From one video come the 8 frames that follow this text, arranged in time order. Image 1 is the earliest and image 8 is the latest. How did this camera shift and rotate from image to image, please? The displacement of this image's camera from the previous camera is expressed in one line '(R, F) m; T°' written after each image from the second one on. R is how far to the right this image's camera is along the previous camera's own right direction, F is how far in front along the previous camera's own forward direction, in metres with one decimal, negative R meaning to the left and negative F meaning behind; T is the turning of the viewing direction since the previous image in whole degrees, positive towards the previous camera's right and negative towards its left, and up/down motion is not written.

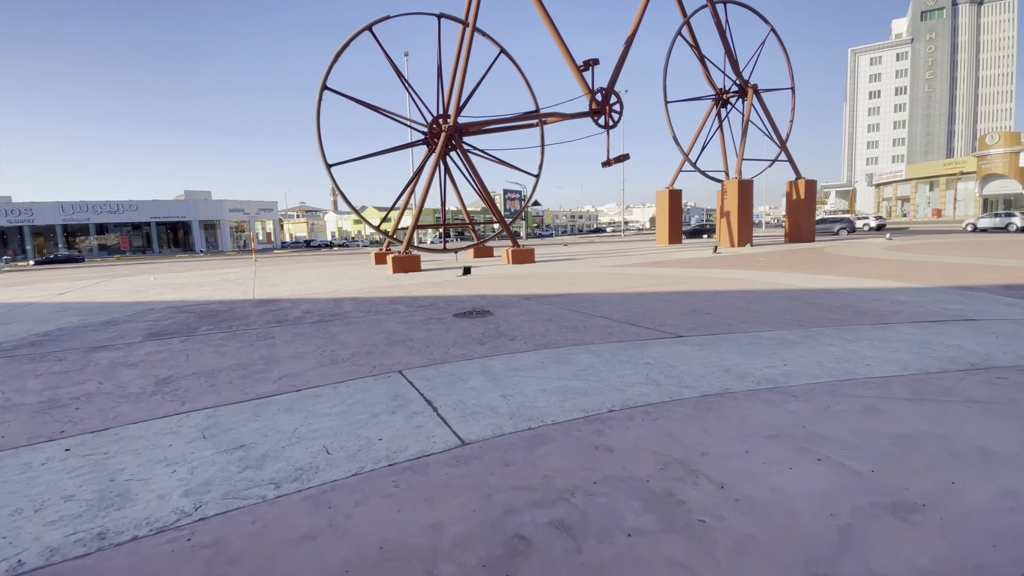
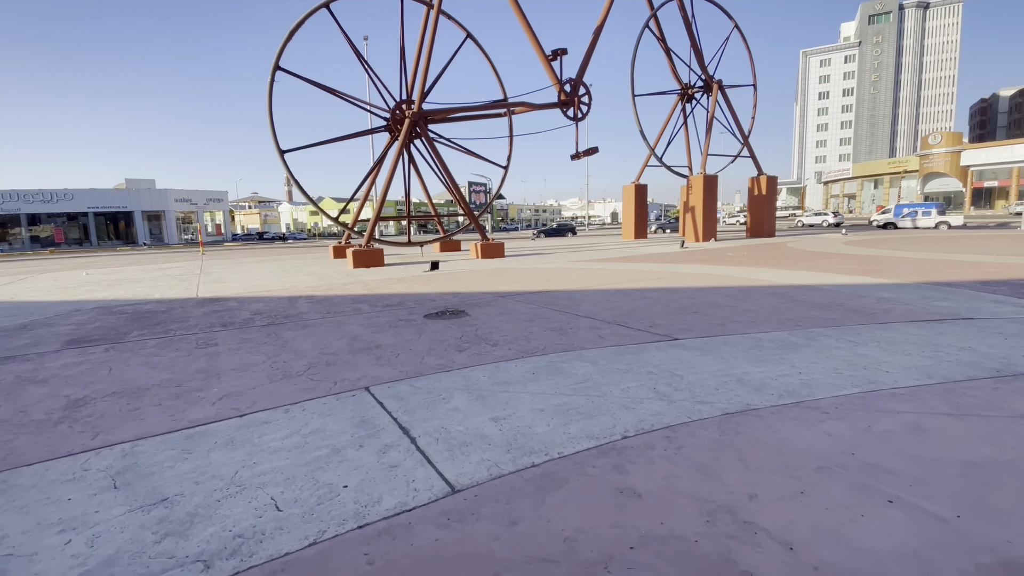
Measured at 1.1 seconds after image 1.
(-0.2, +0.7) m; +4°
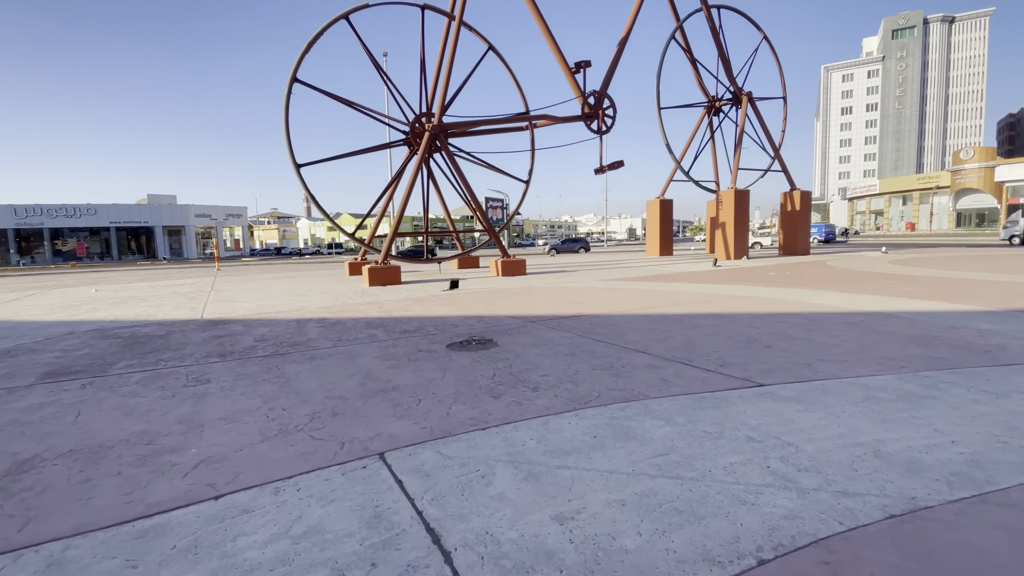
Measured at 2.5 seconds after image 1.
(-0.3, +0.9) m; -2°
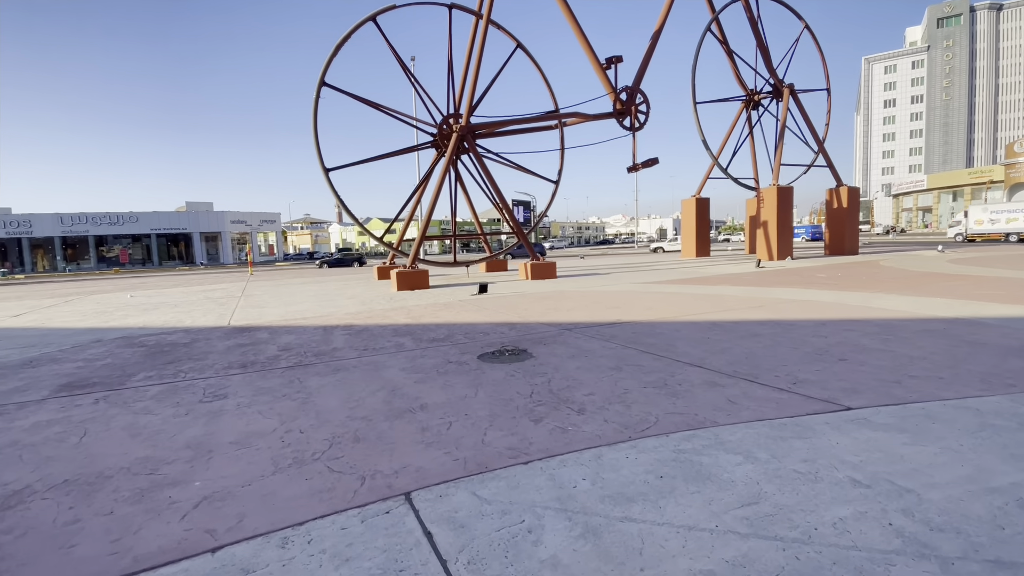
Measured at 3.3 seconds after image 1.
(-0.1, +0.5) m; -3°
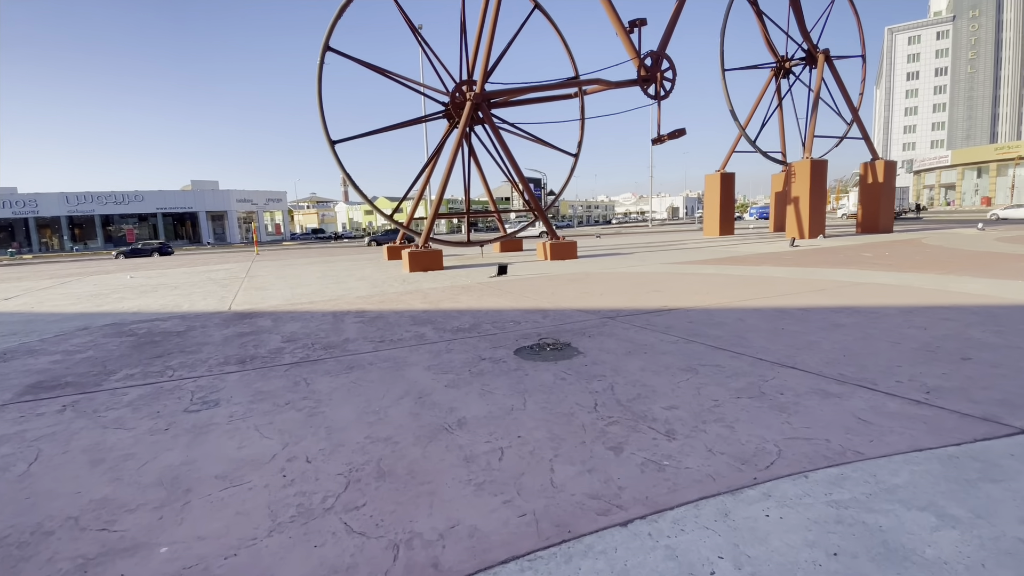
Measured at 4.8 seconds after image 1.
(-0.4, +1.0) m; -1°
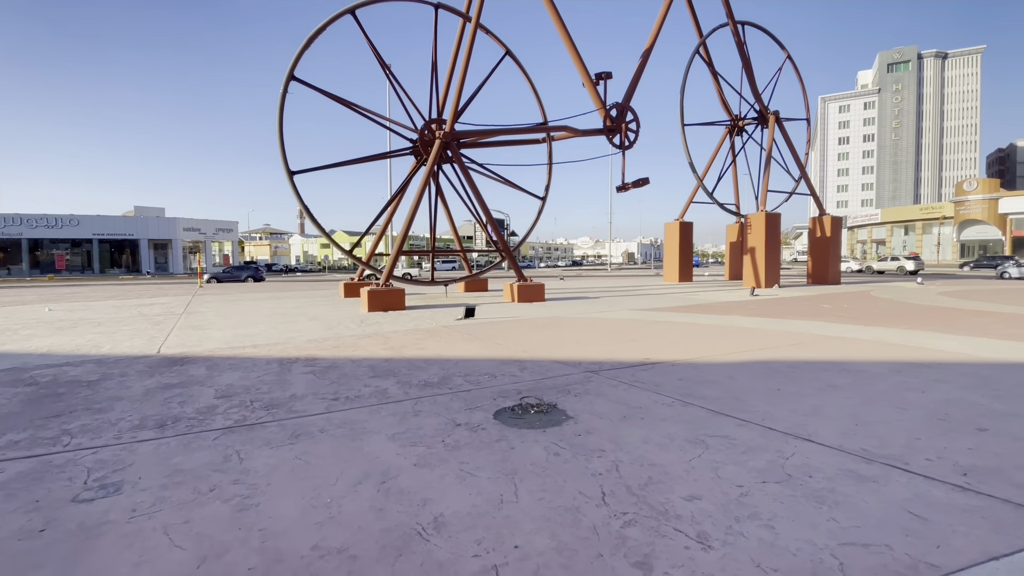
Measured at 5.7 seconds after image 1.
(-0.2, +0.6) m; +5°
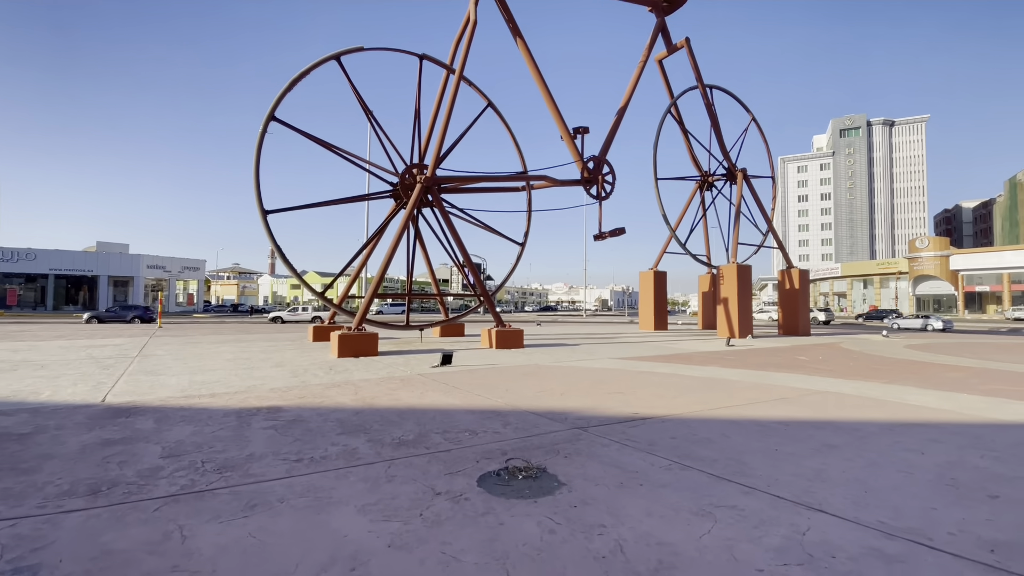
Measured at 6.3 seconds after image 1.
(-0.1, +0.3) m; +3°
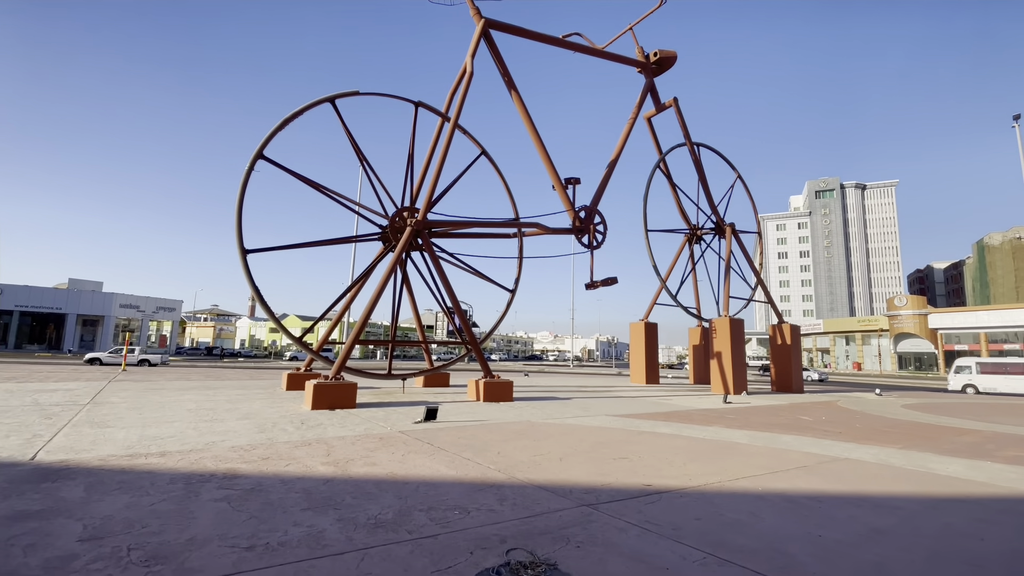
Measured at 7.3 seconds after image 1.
(-0.2, +0.6) m; +2°
